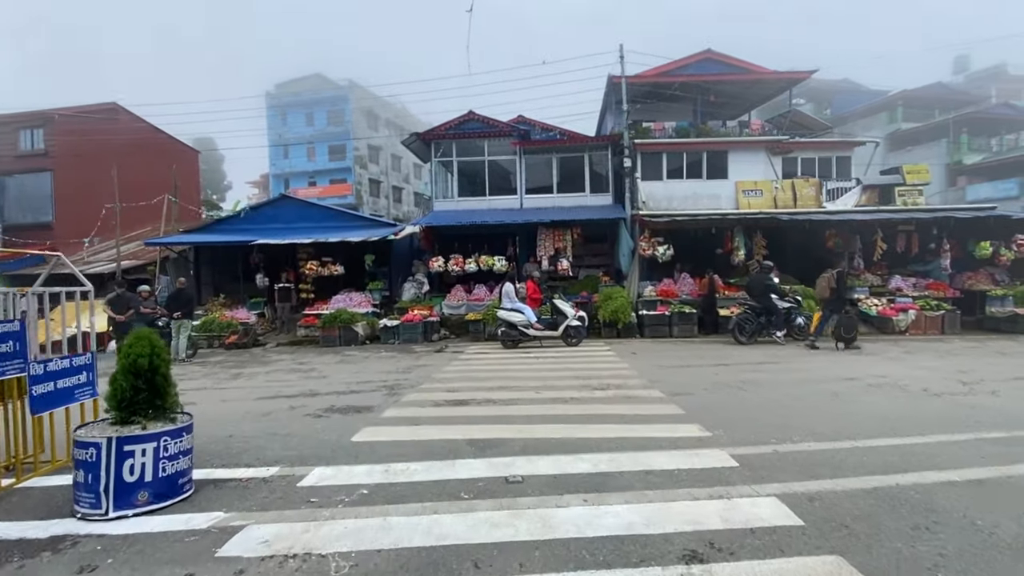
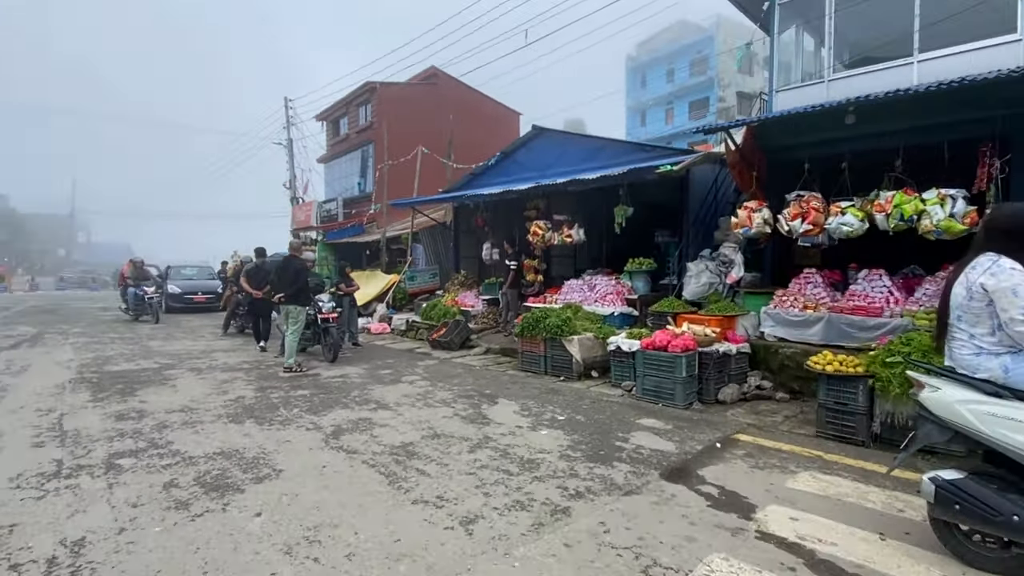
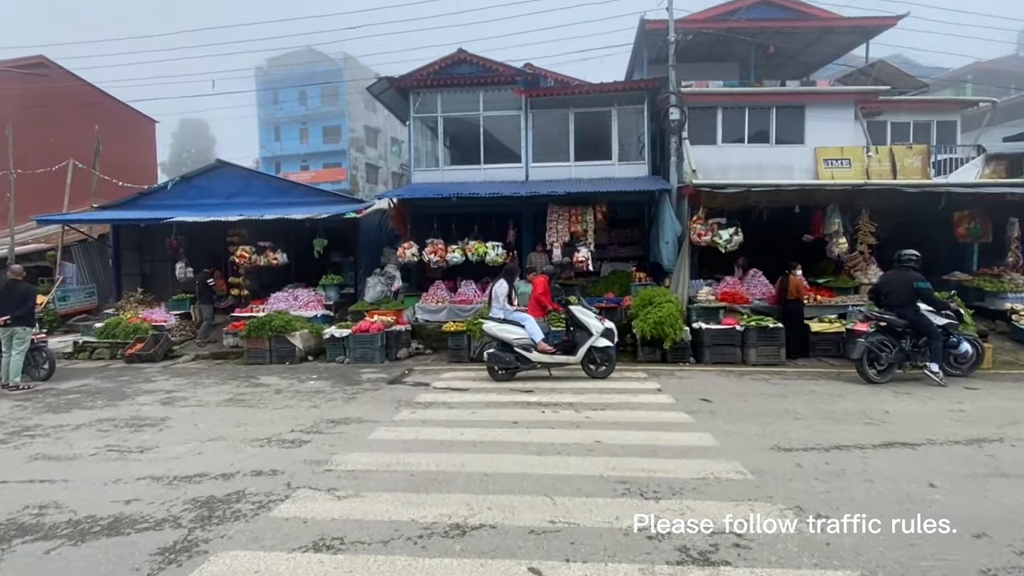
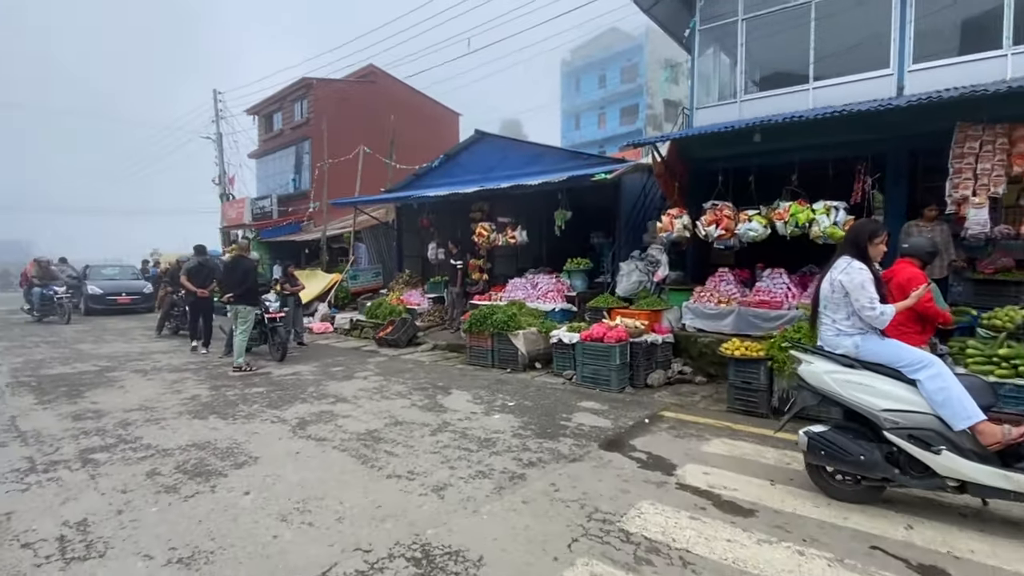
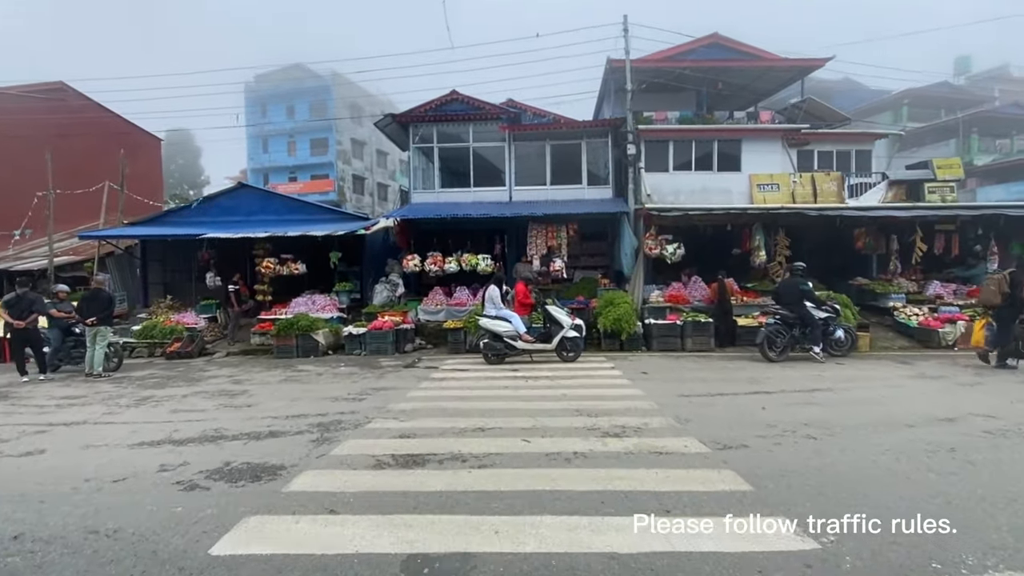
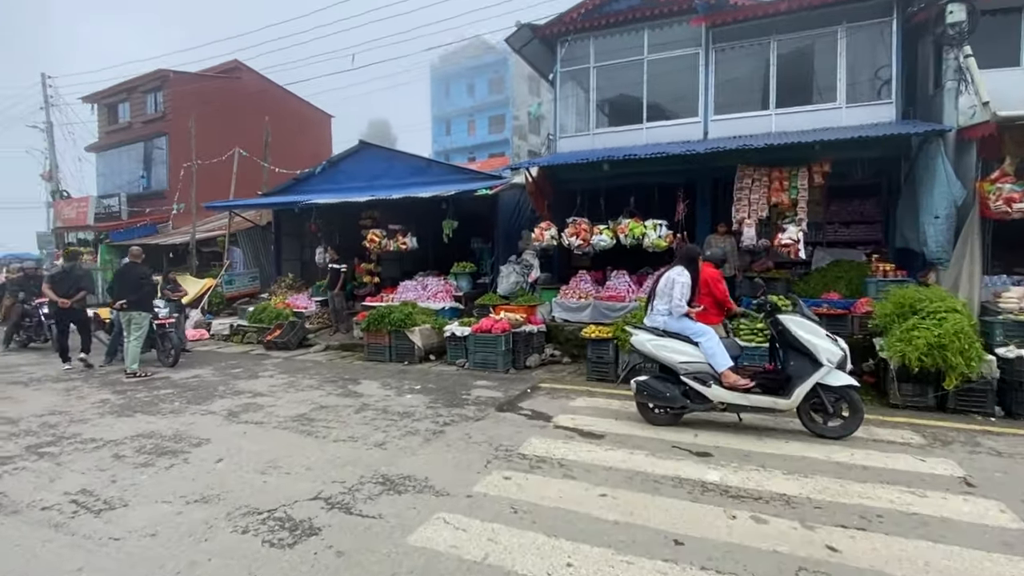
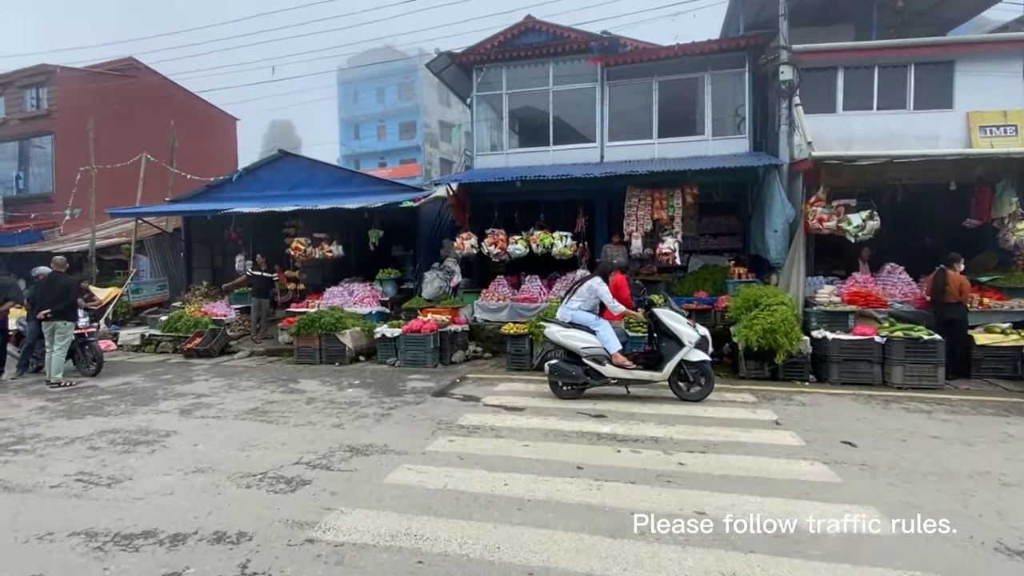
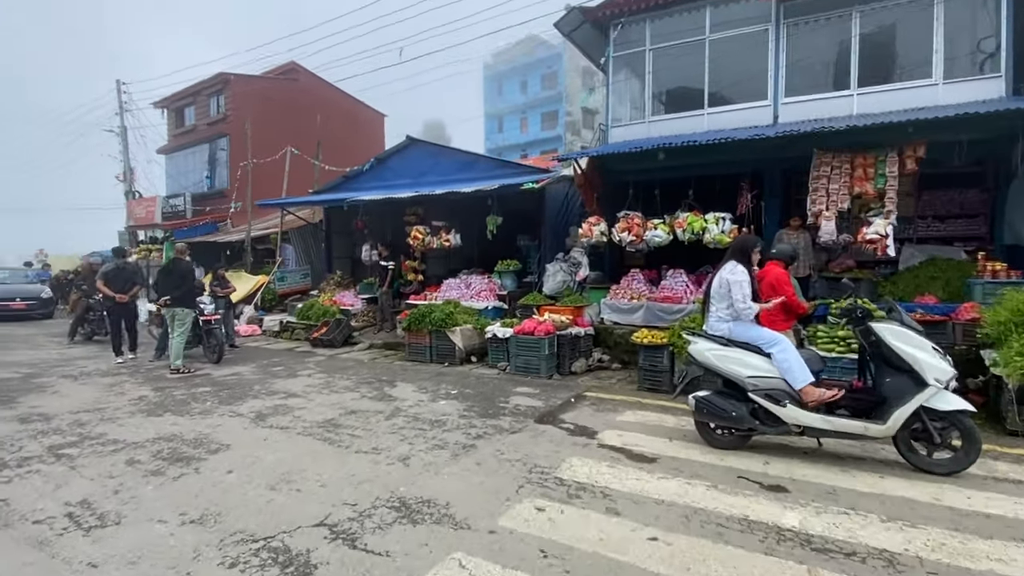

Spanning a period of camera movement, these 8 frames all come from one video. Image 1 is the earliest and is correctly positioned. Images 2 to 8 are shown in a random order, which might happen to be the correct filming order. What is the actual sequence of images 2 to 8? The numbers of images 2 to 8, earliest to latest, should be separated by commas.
5, 3, 7, 6, 8, 4, 2
